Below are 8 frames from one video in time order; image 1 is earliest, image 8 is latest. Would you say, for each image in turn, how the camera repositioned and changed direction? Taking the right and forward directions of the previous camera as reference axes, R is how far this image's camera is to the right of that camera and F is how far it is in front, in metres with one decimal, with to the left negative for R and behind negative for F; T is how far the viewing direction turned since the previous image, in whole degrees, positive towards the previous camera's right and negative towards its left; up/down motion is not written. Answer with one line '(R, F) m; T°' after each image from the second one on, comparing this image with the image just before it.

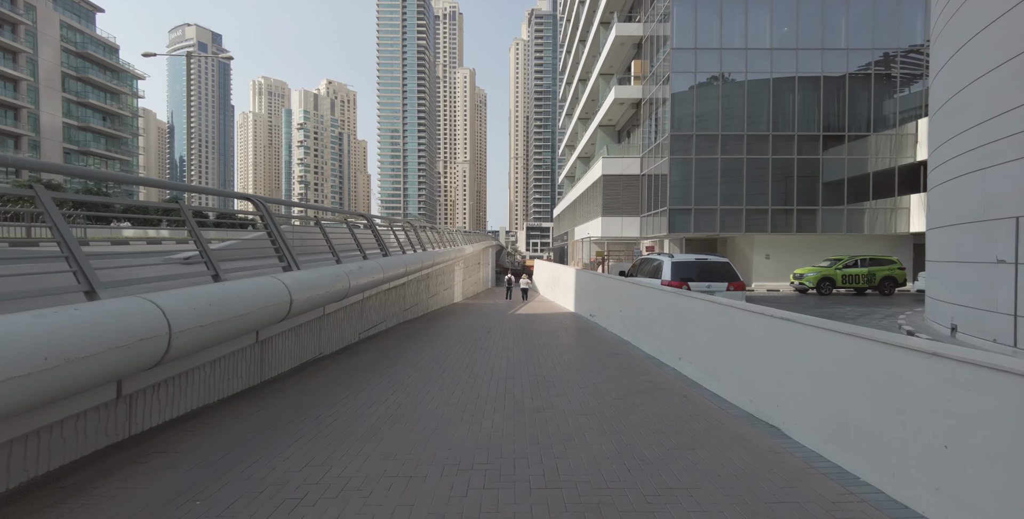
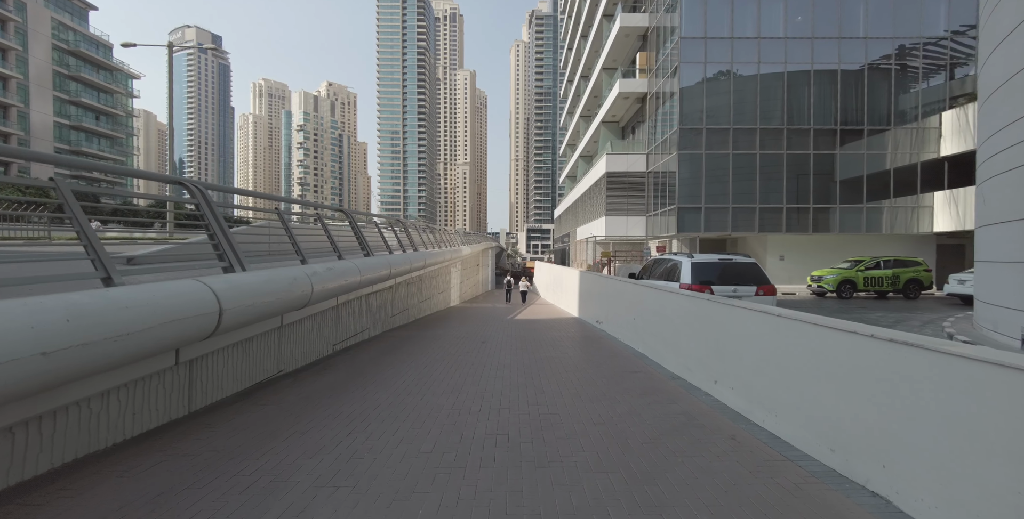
(+0.1, +1.3) m; 0°
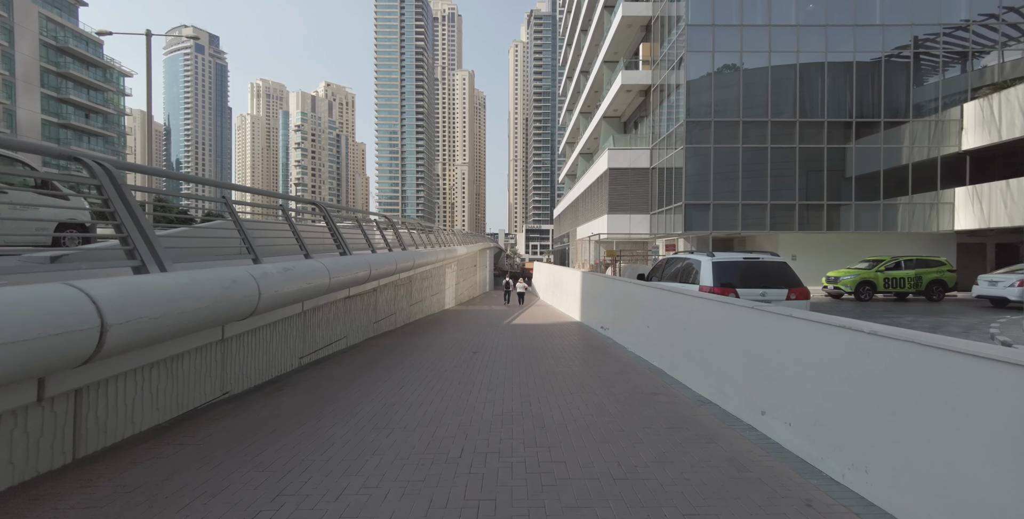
(+0.1, +1.2) m; 0°
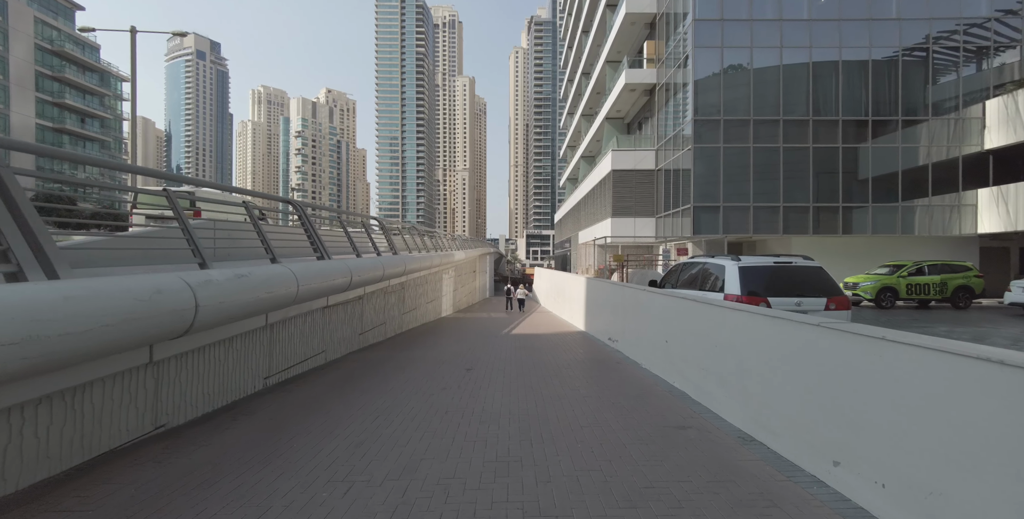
(0.0, +1.0) m; 0°
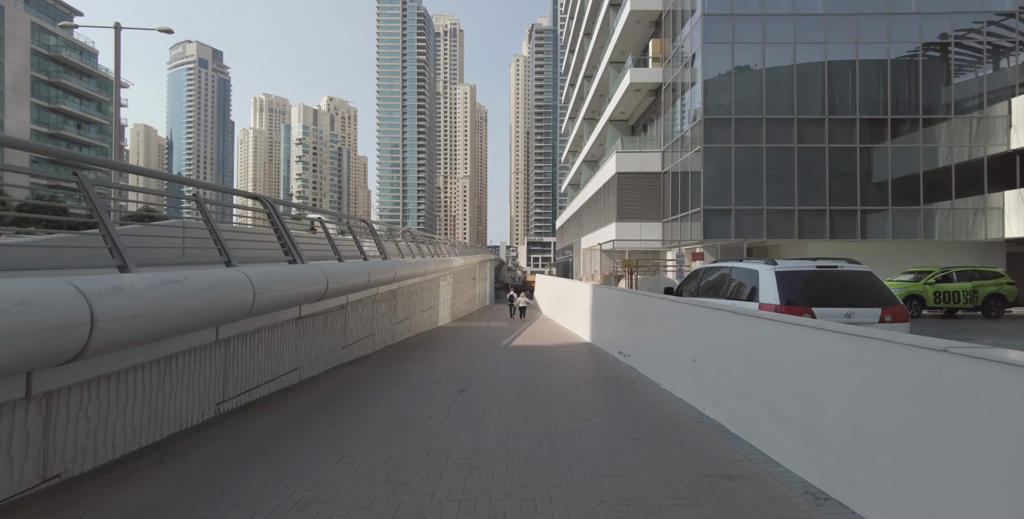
(0.0, +1.0) m; 0°
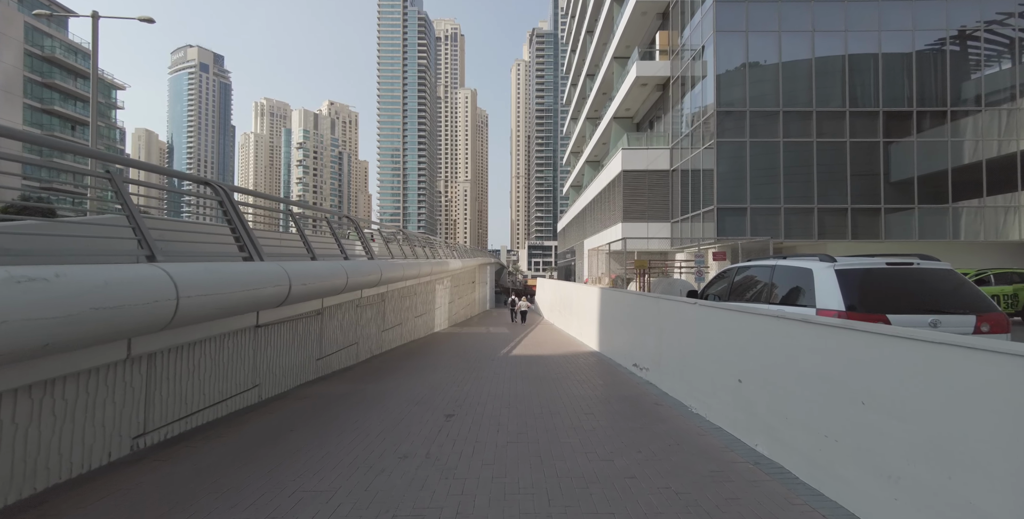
(0.0, +1.2) m; 0°
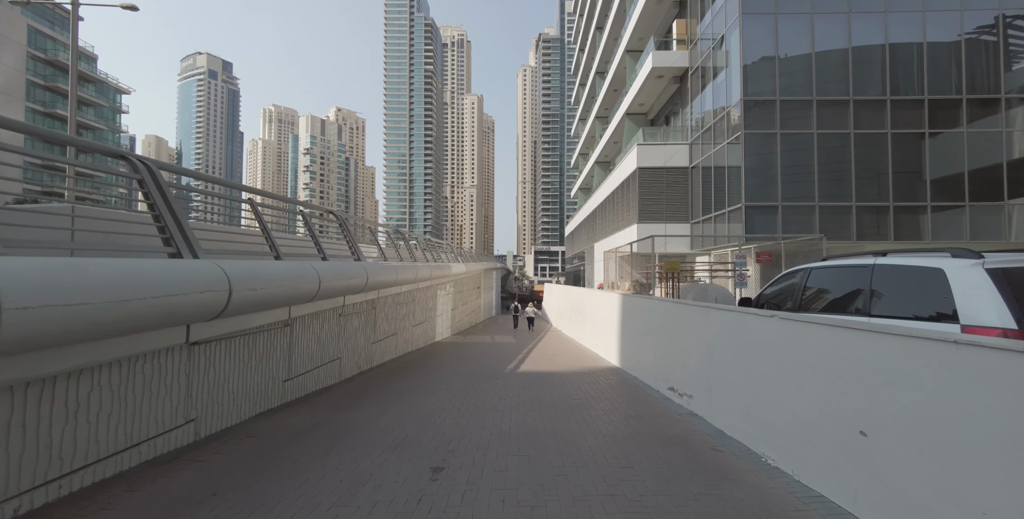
(0.0, +1.5) m; -1°
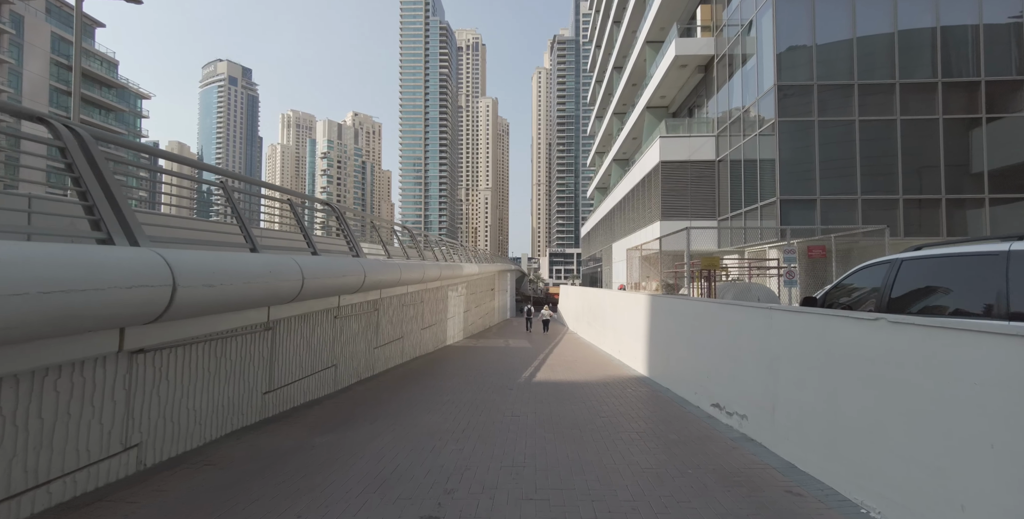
(0.0, +1.0) m; -2°
